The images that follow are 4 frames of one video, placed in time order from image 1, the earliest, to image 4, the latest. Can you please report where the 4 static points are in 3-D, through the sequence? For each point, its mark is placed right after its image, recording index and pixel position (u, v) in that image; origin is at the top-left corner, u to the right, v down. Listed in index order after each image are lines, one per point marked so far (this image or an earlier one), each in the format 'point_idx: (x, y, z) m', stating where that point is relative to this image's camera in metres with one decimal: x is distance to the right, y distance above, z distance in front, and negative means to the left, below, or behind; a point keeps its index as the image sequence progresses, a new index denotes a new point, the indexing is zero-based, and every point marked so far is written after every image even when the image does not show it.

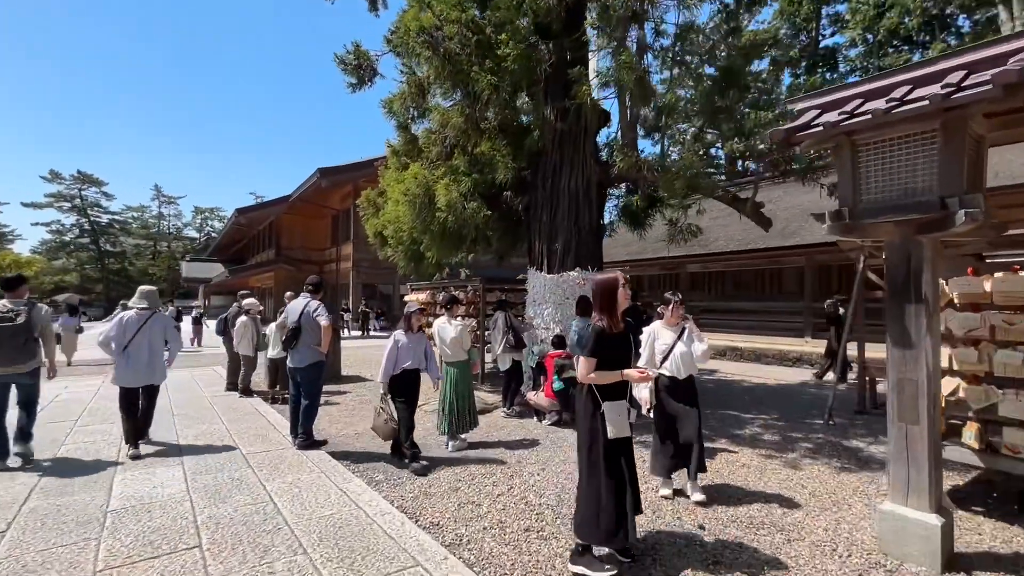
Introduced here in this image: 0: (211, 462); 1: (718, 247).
0: (-2.9, -1.7, +4.6) m
1: (+6.1, +1.2, +14.0) m
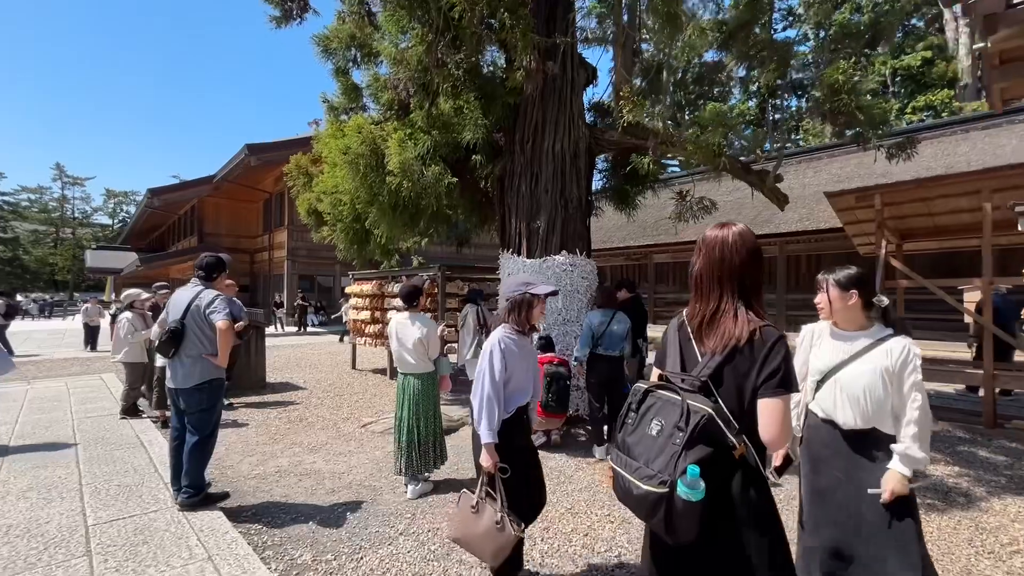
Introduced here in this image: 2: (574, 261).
0: (-2.9, -1.6, +2.9) m
1: (+4.9, +1.4, +13.2) m
2: (+0.7, +0.3, +5.7) m
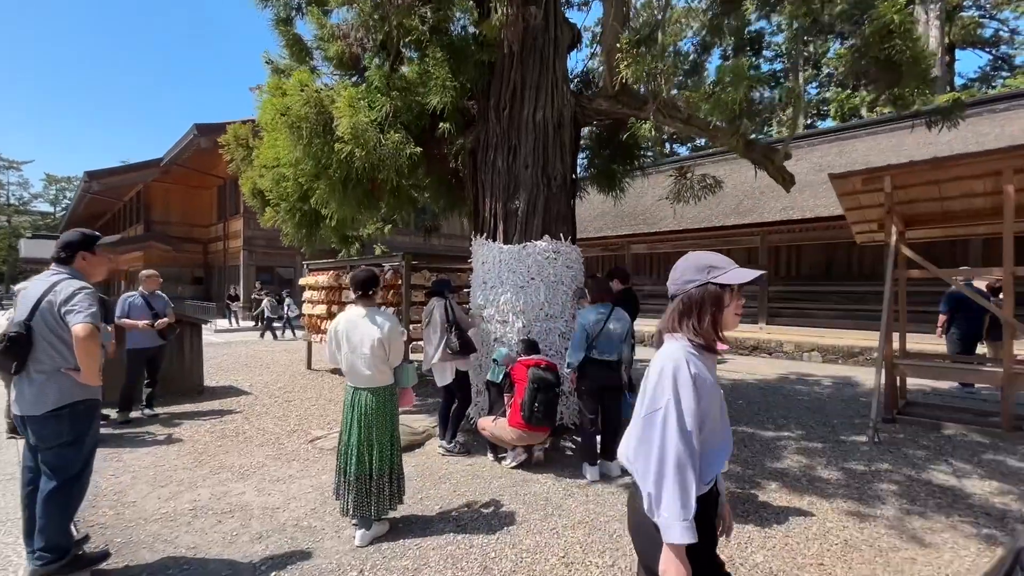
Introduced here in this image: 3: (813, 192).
0: (-3.0, -1.5, +1.9) m
1: (+4.2, +1.7, +12.7) m
2: (+0.5, +0.4, +5.0) m
3: (+7.3, +2.3, +11.5) m
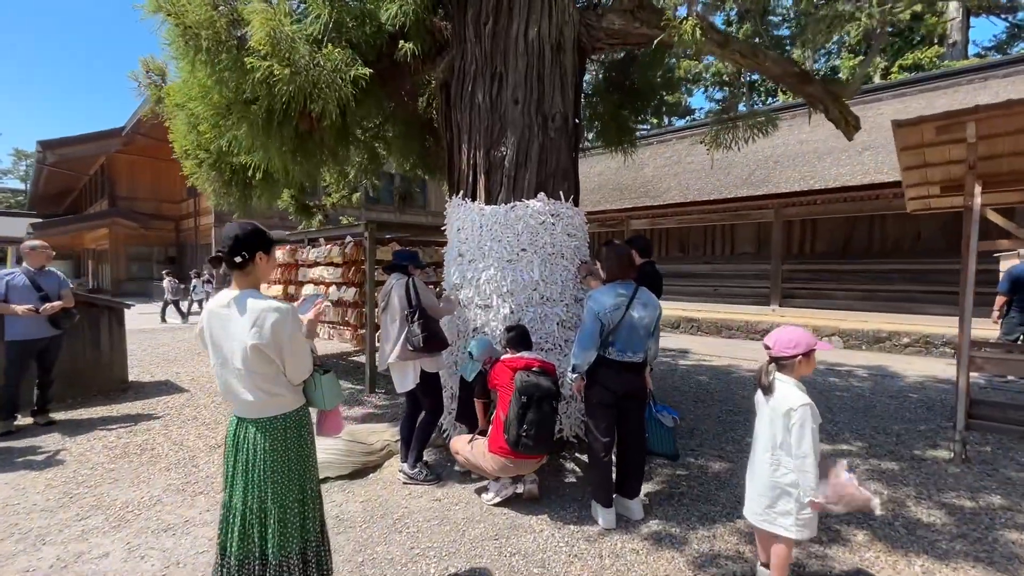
0: (-3.1, -1.4, +0.7) m
1: (+4.0, +2.2, +11.5) m
2: (+0.4, +0.6, +3.8) m
3: (+7.0, +2.8, +10.4) m
